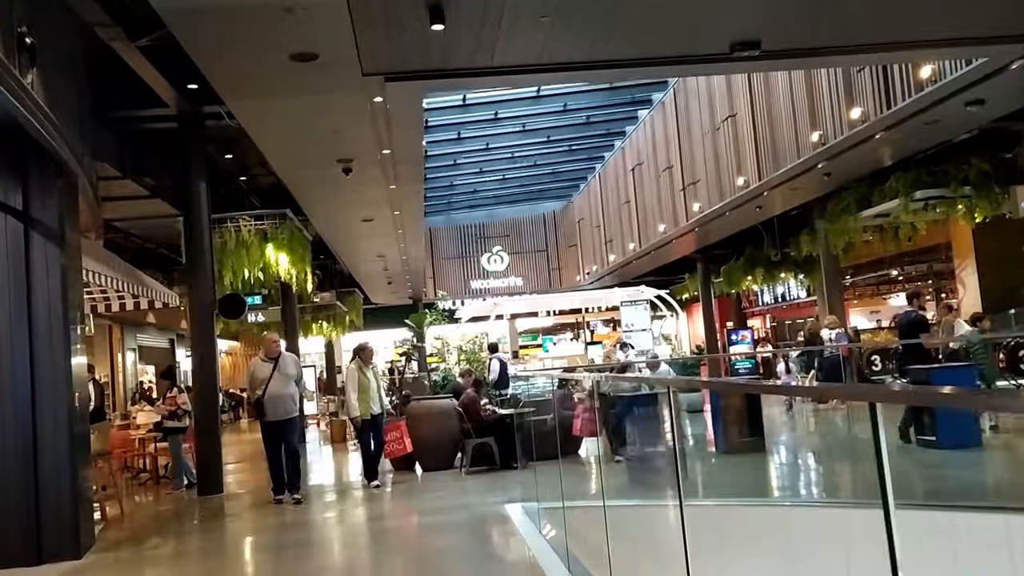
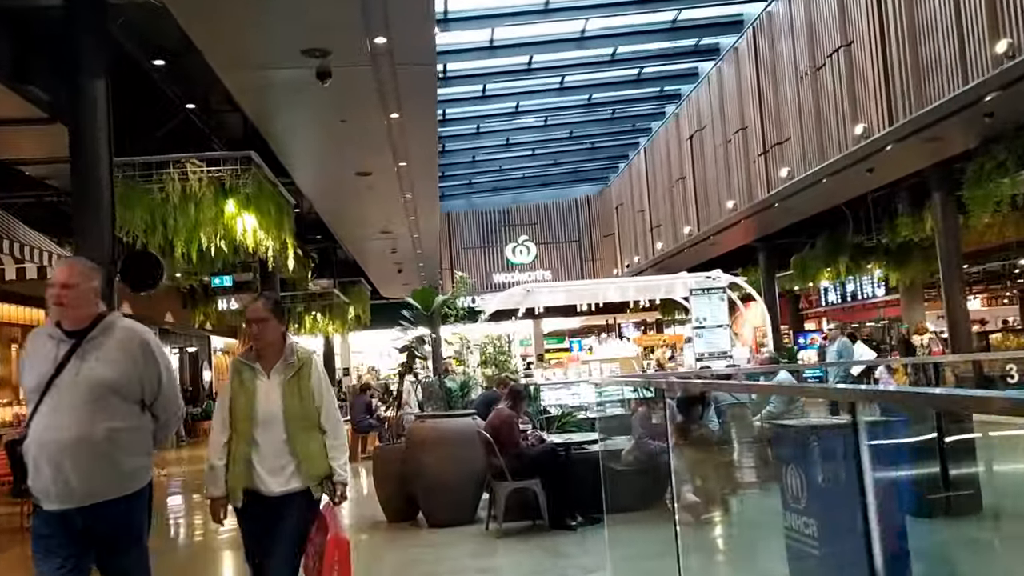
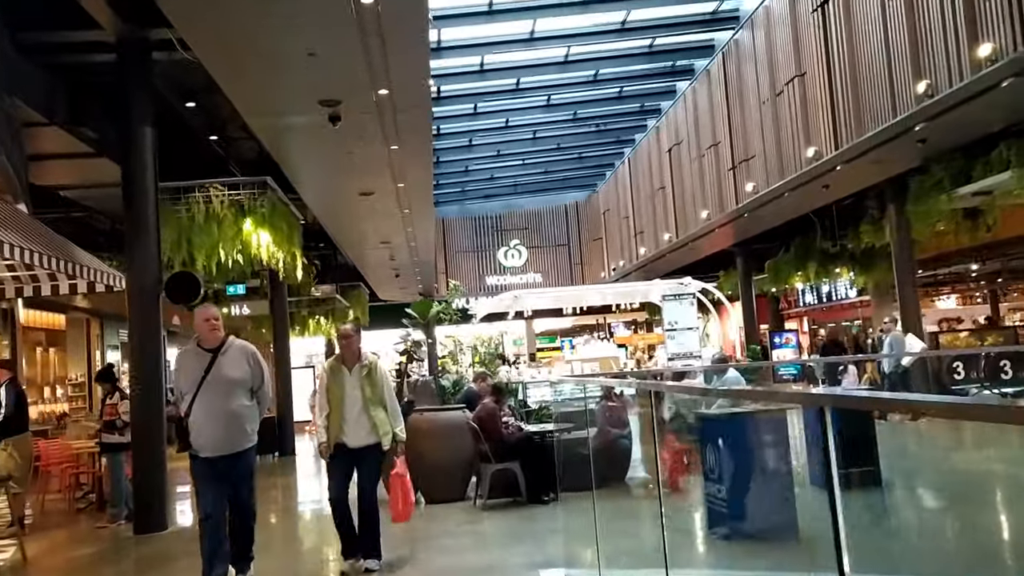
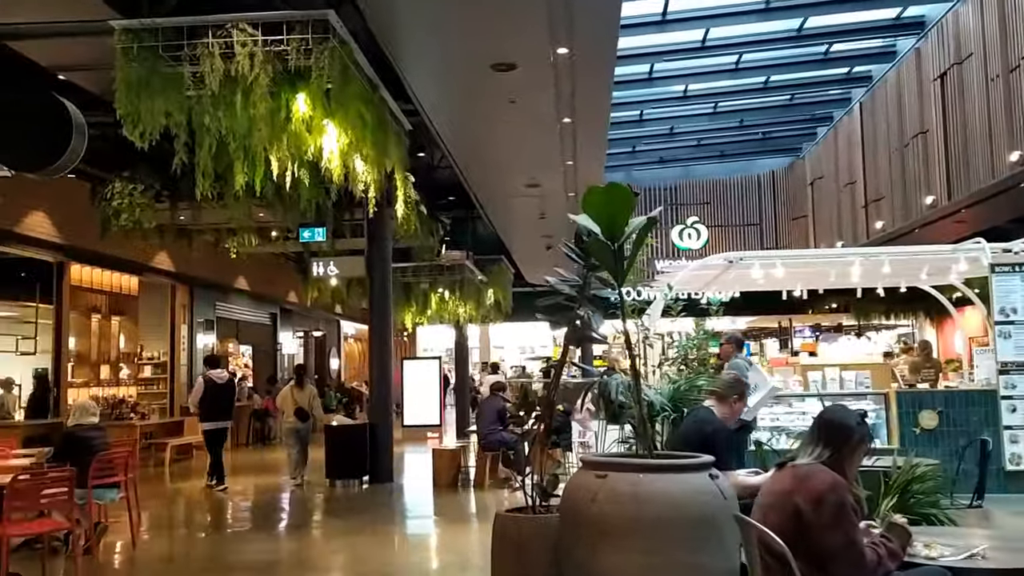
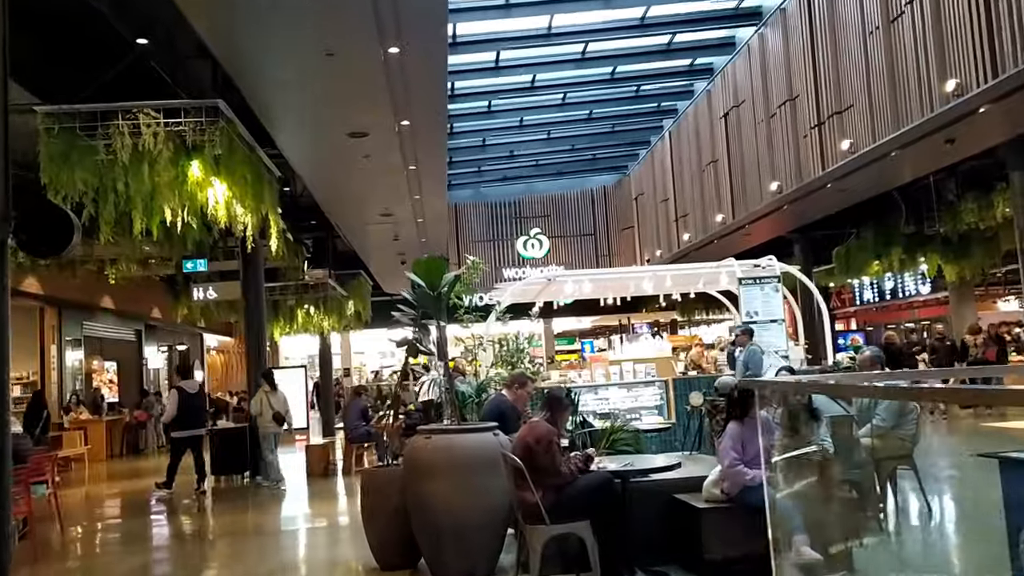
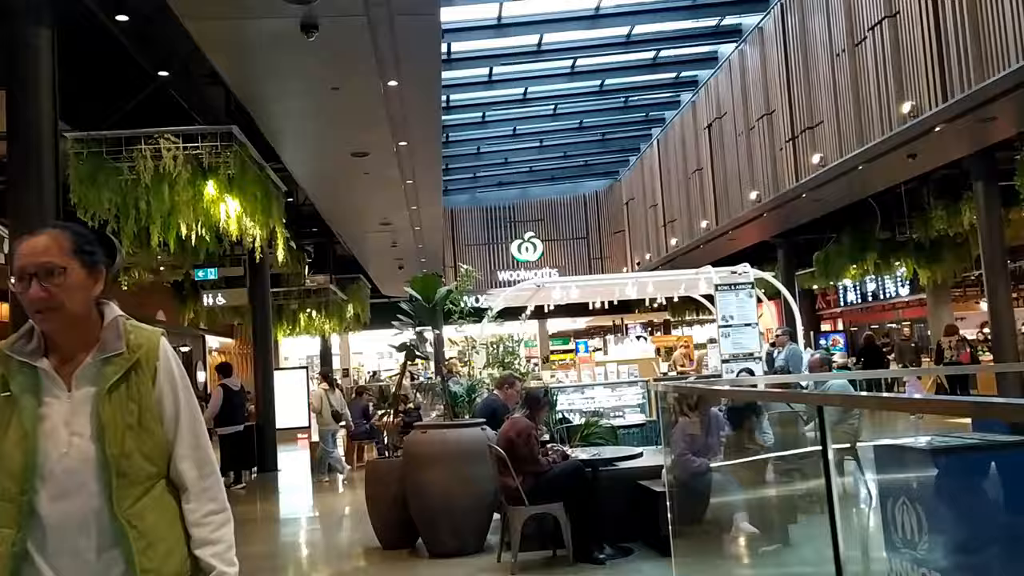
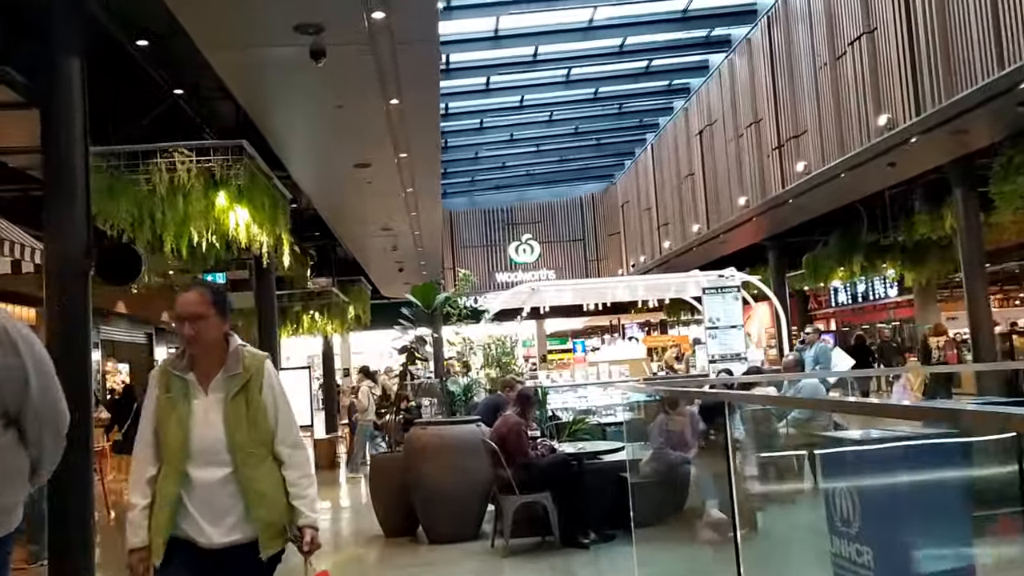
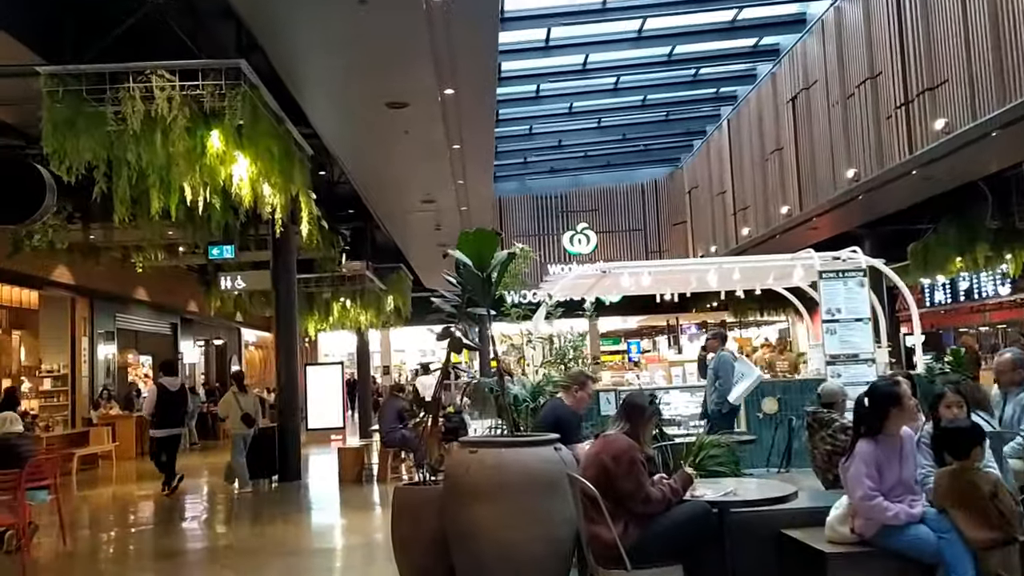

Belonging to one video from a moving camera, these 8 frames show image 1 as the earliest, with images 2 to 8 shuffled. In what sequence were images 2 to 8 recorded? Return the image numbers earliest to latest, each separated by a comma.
3, 2, 7, 6, 5, 8, 4
